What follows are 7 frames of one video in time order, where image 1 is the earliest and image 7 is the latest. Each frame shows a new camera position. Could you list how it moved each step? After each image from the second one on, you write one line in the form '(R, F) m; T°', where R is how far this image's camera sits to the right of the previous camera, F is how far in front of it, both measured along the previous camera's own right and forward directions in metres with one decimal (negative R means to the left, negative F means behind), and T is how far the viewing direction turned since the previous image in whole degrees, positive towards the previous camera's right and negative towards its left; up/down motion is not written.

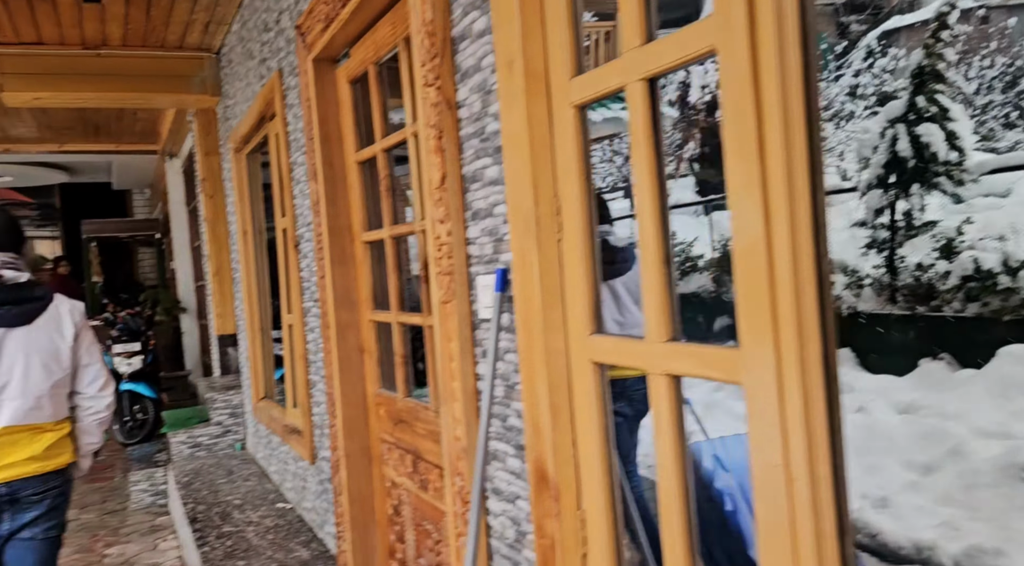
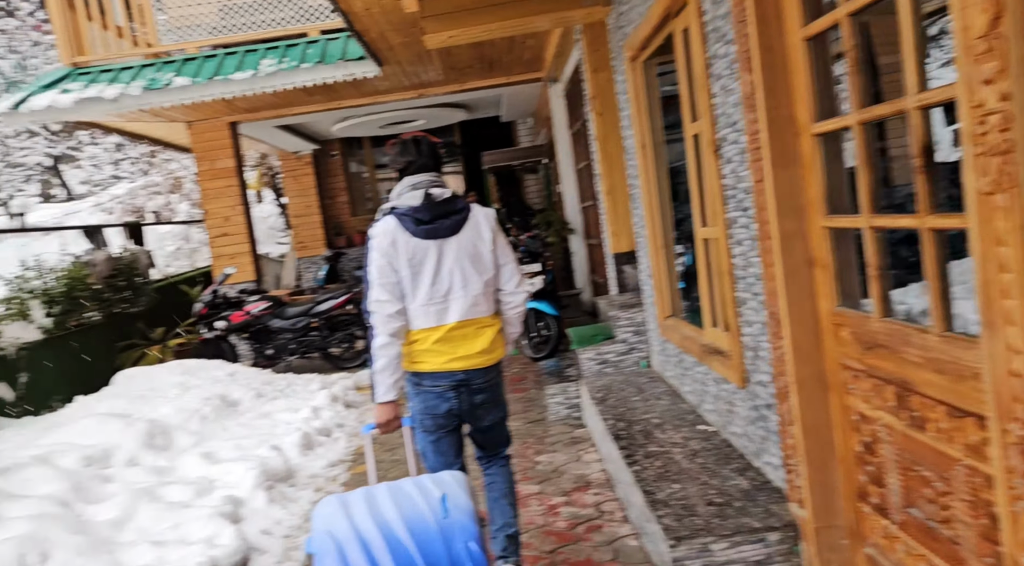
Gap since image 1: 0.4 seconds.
(-0.3, +0.2) m; -26°
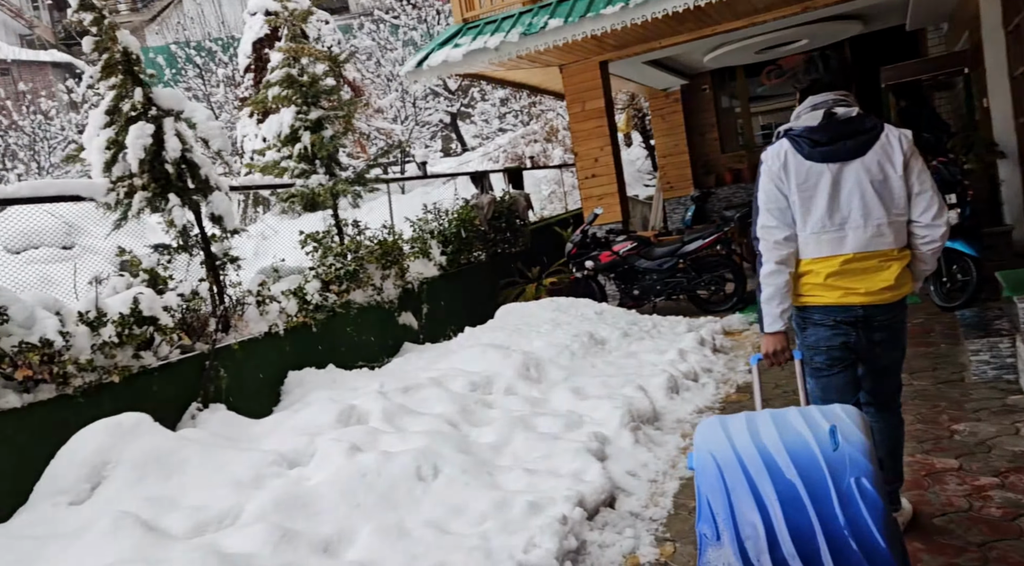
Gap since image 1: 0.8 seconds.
(-0.1, +0.3) m; -26°
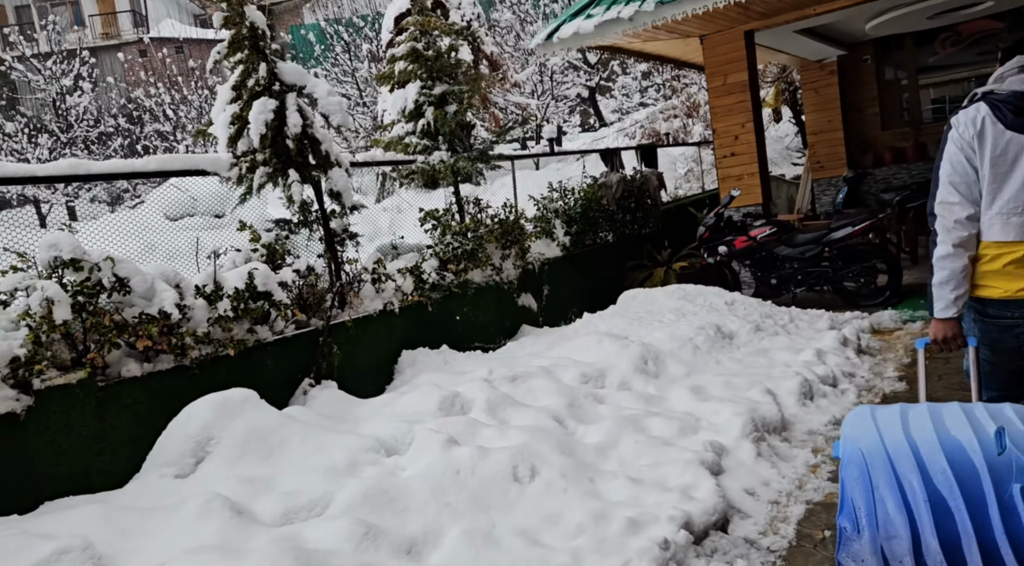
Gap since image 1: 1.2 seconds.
(+0.1, +0.3) m; -10°
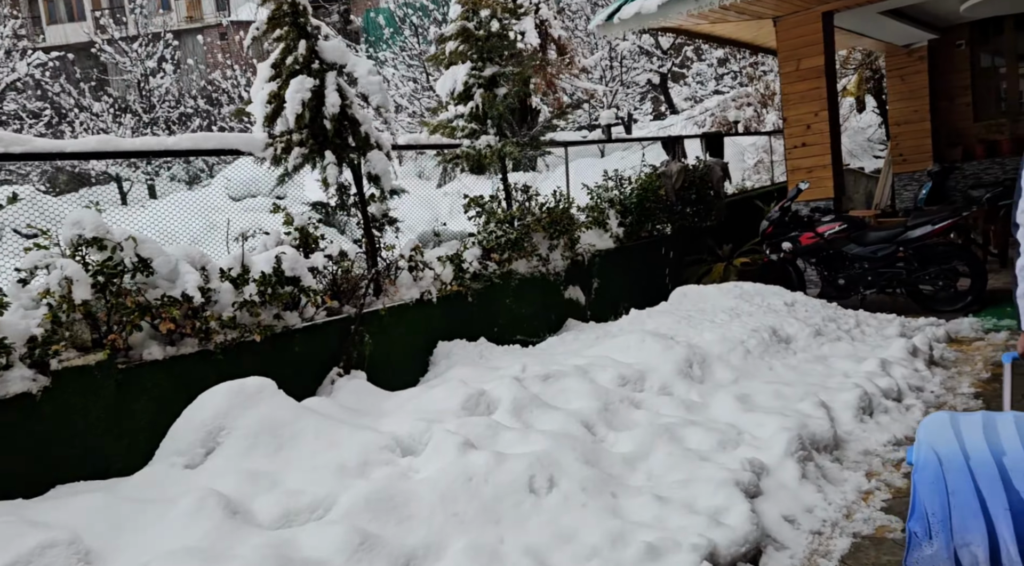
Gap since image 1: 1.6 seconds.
(+0.2, +0.3) m; -5°
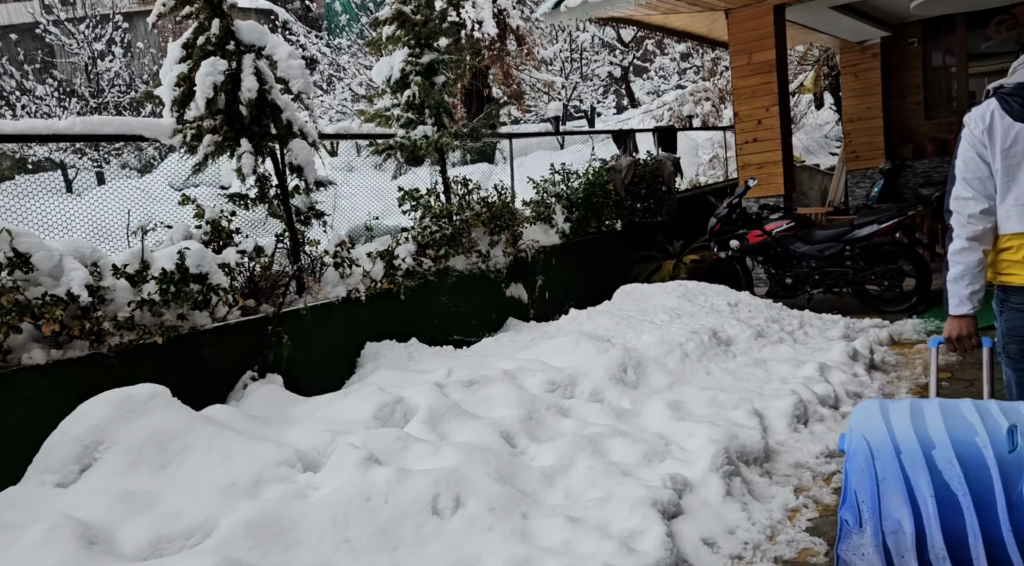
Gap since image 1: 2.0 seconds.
(+0.2, +0.2) m; +2°
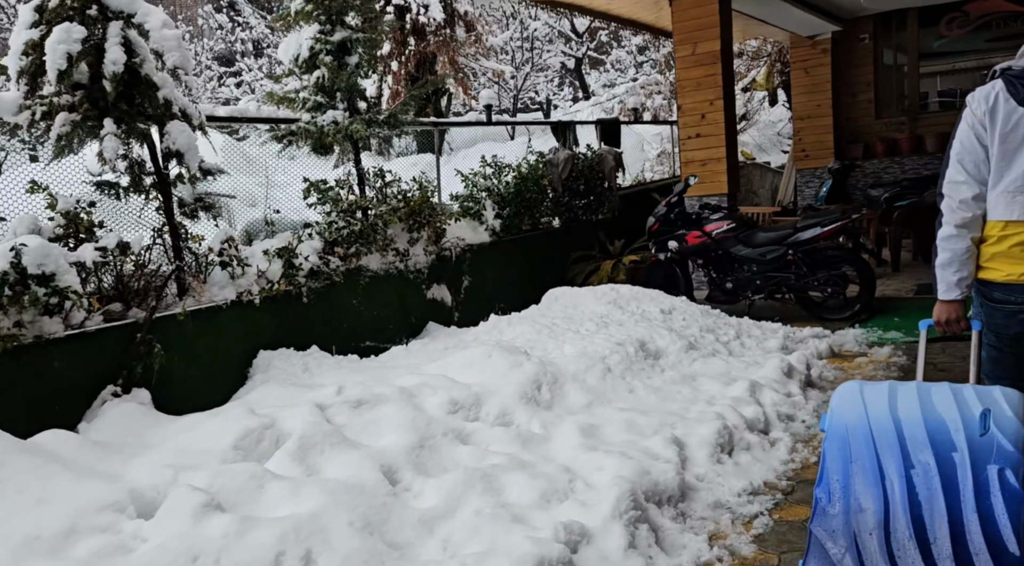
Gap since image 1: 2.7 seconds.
(+0.3, +0.5) m; +3°
